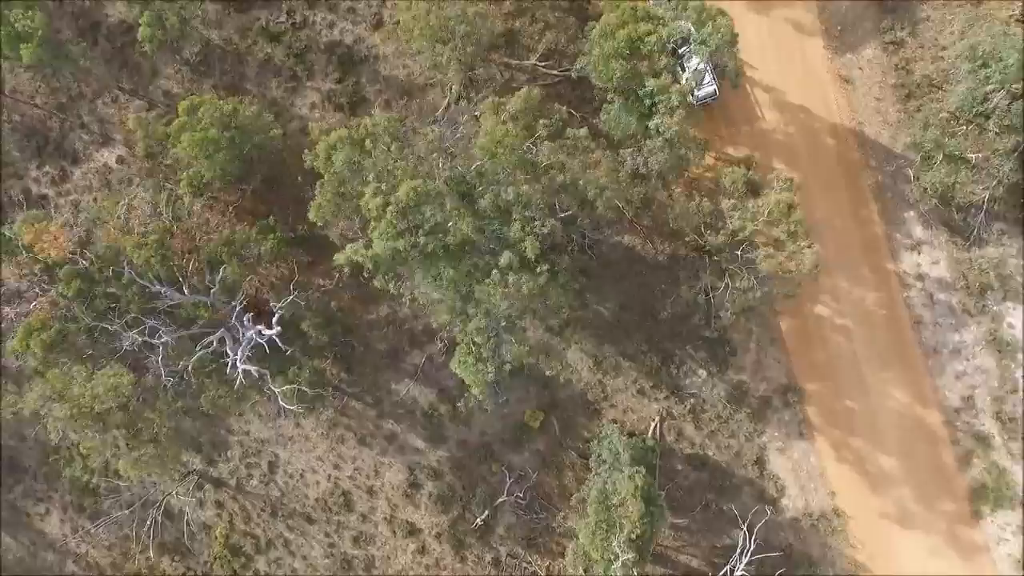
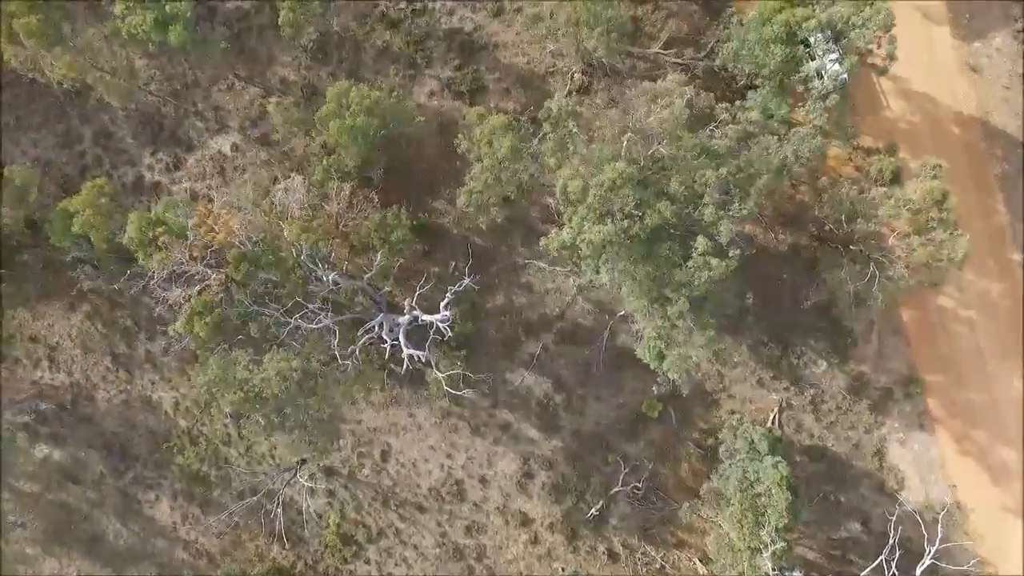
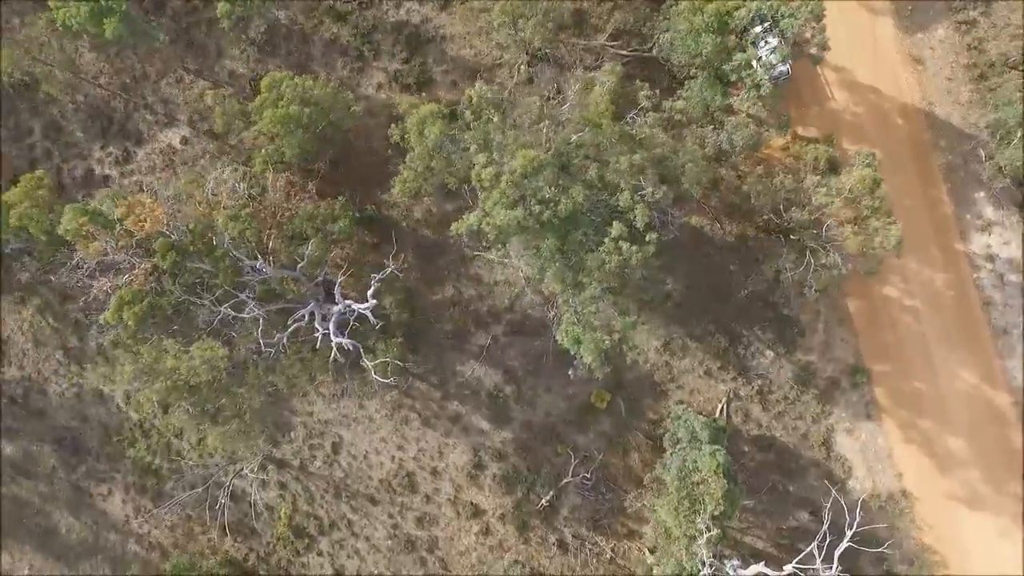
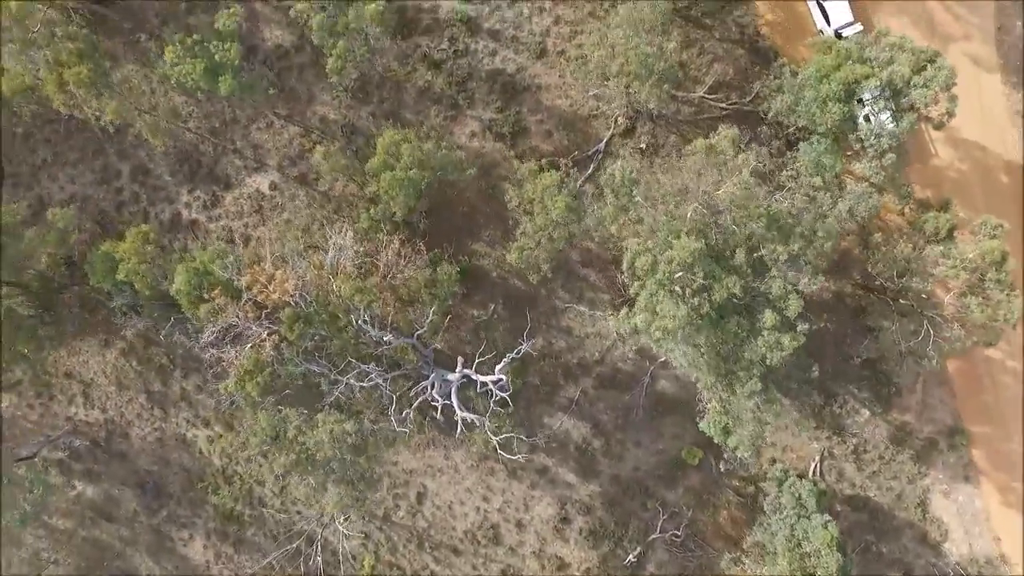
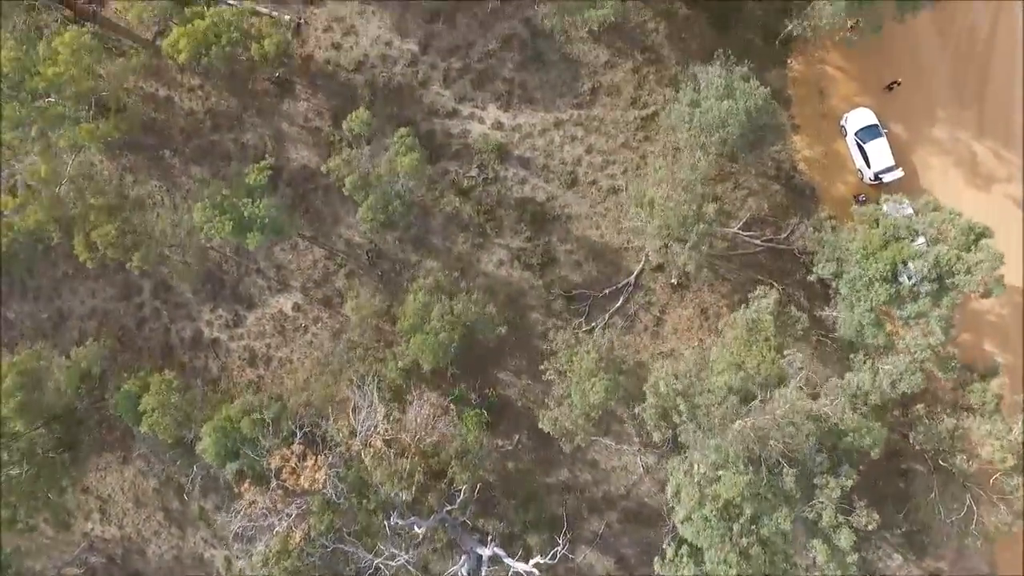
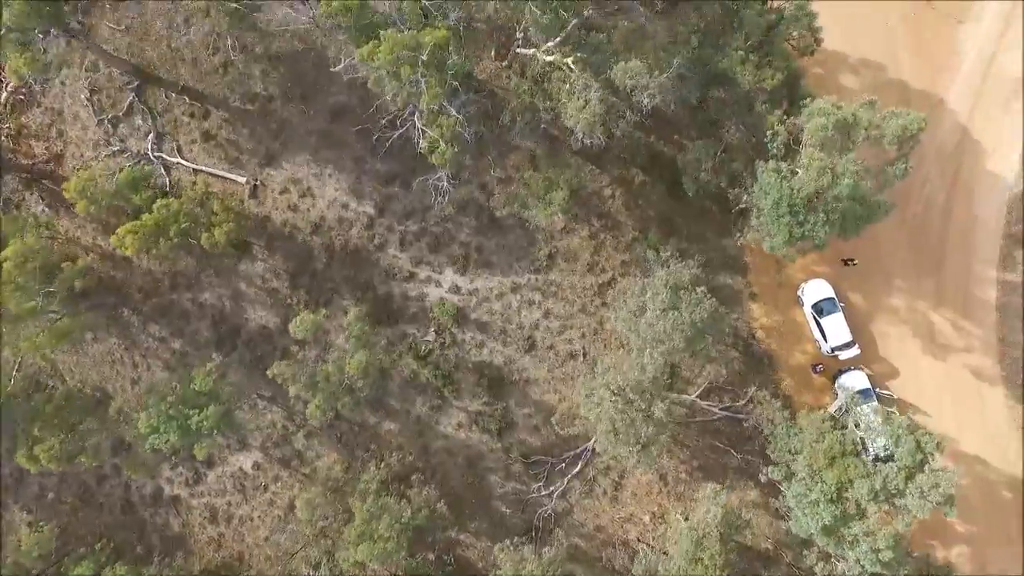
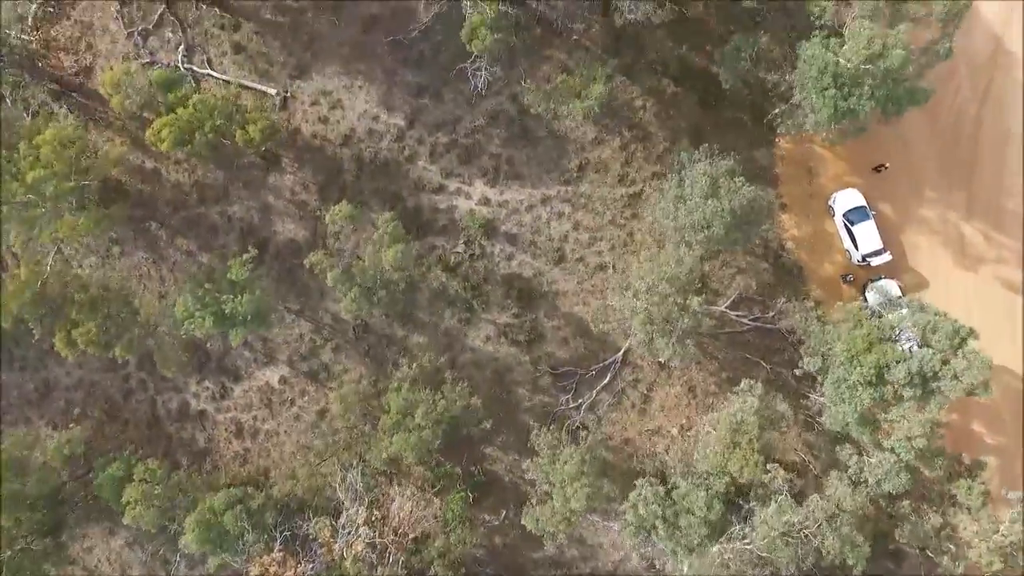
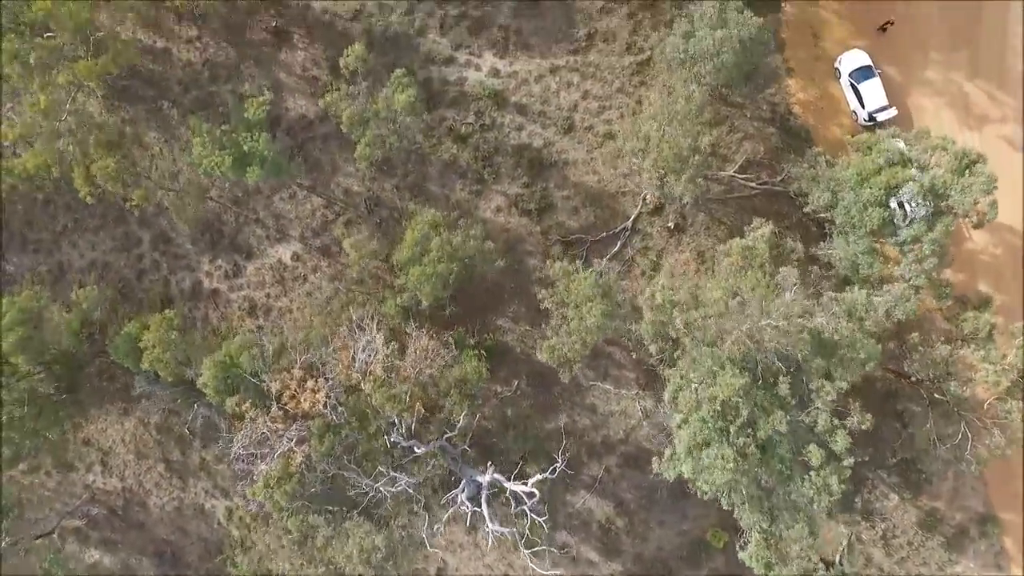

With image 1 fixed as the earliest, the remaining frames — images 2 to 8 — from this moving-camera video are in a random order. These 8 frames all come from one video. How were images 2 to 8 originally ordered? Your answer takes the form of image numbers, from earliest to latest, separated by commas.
3, 2, 4, 8, 5, 7, 6
